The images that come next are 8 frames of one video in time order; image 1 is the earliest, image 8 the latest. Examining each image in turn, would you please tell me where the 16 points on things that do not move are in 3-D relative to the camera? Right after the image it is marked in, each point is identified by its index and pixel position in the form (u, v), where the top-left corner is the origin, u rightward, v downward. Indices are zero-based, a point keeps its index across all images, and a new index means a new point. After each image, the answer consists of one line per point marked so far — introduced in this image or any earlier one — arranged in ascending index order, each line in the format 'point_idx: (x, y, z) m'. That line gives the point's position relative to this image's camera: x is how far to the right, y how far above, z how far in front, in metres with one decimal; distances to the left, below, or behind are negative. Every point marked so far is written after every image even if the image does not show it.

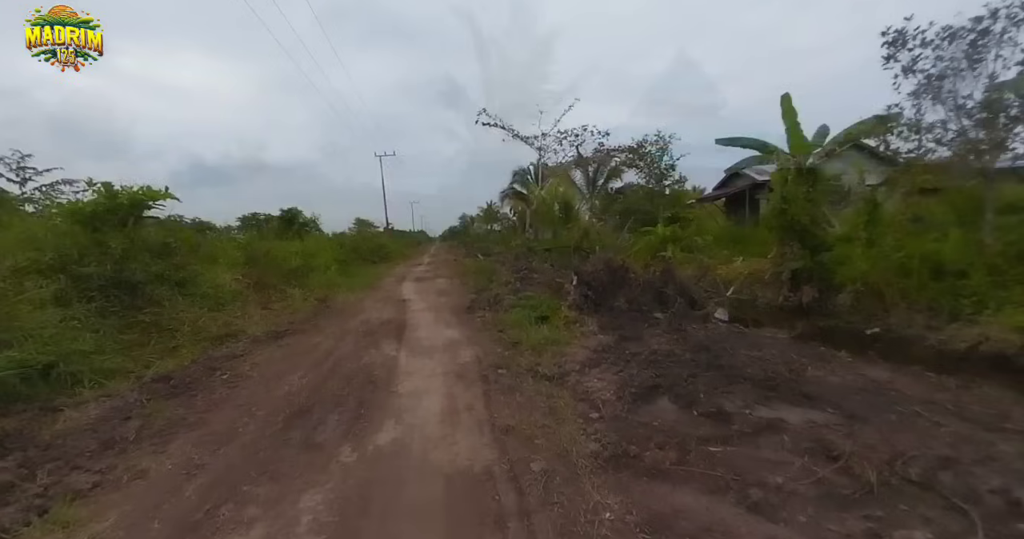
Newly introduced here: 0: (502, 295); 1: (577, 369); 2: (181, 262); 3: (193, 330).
0: (-0.3, -0.8, +10.4) m
1: (+0.7, -1.1, +4.3) m
2: (-8.1, +0.2, +9.2) m
3: (-6.5, -1.2, +7.7) m
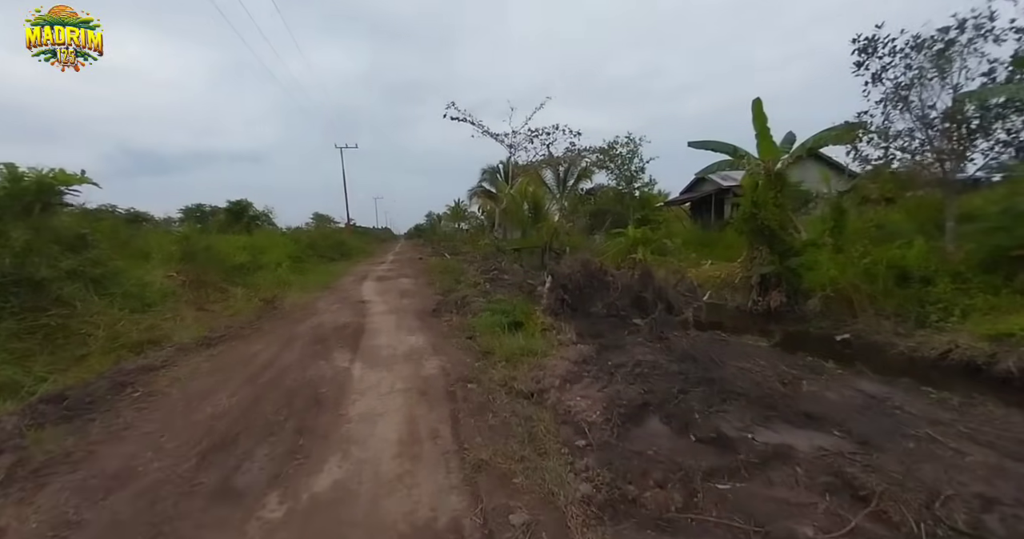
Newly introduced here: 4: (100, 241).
0: (-1.1, -0.8, +9.9) m
1: (+0.5, -1.2, +3.8) m
2: (-8.8, +0.3, +8.0) m
3: (-7.0, -1.2, +6.6) m
4: (-9.3, +0.7, +8.5) m
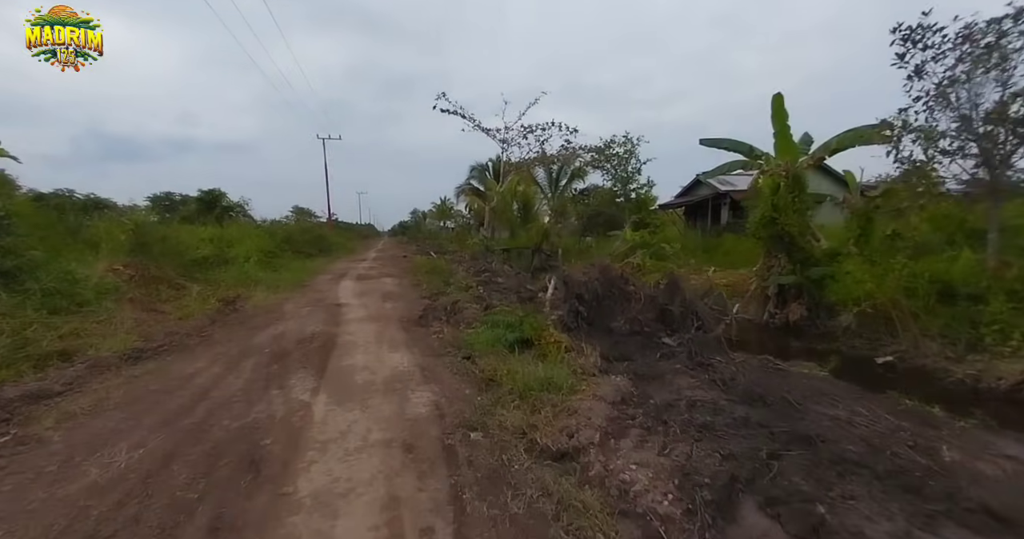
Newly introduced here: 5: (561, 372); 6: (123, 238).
0: (-1.2, -0.8, +8.7) m
1: (+0.6, -1.2, +2.8) m
2: (-8.7, +0.4, +6.6) m
3: (-7.0, -1.1, +5.2) m
4: (-9.3, +0.8, +7.1) m
5: (+0.5, -1.0, +3.8) m
6: (-11.0, +0.9, +10.8) m
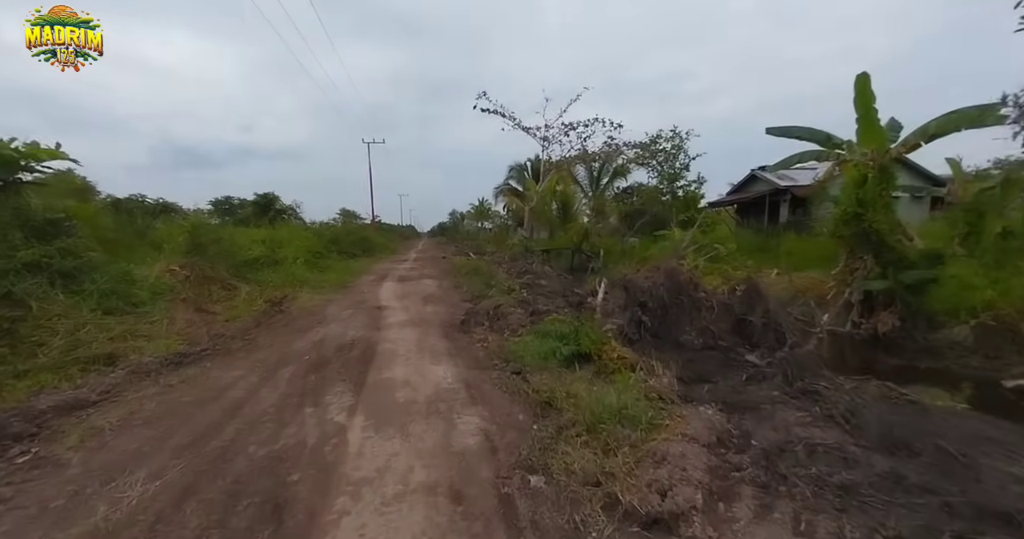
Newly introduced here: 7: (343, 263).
0: (-0.2, -0.9, +8.2) m
1: (+1.0, -1.3, +2.1) m
2: (-7.9, +0.4, +6.8) m
3: (-6.3, -1.1, +5.3) m
4: (-8.4, +0.8, +7.4) m
5: (+1.0, -1.1, +3.1) m
6: (-9.8, +0.9, +11.2) m
7: (-8.2, +0.3, +18.5) m
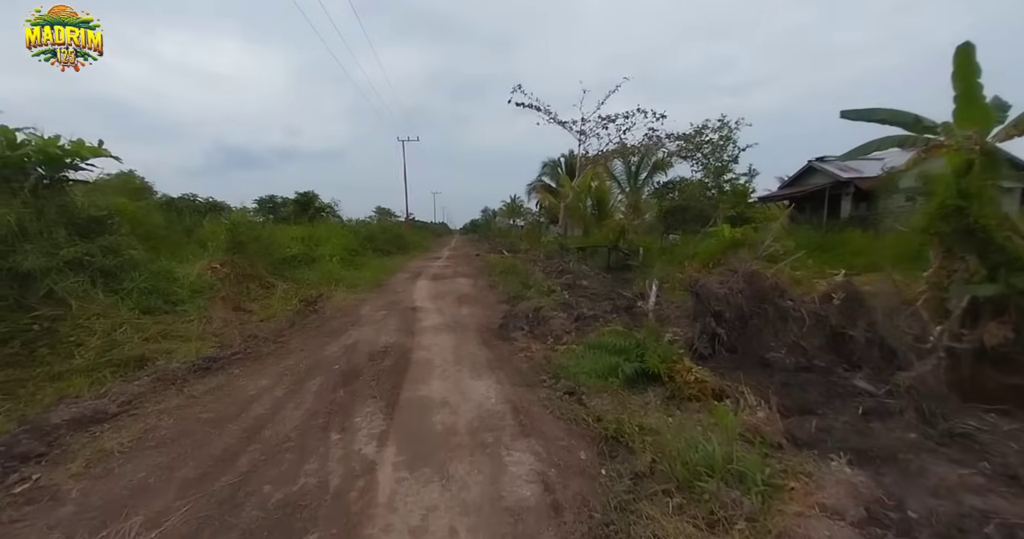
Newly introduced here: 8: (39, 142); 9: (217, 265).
0: (+0.7, -0.9, +7.6) m
1: (+1.4, -1.4, +1.4) m
2: (-7.1, +0.4, +6.8) m
3: (-5.6, -1.1, +5.2) m
4: (-7.6, +0.8, +7.4) m
5: (+1.4, -1.1, +2.4) m
6: (-8.7, +1.0, +11.4) m
7: (-6.5, +0.5, +18.5) m
8: (-7.7, +2.1, +6.1) m
9: (-7.7, +0.1, +9.9) m
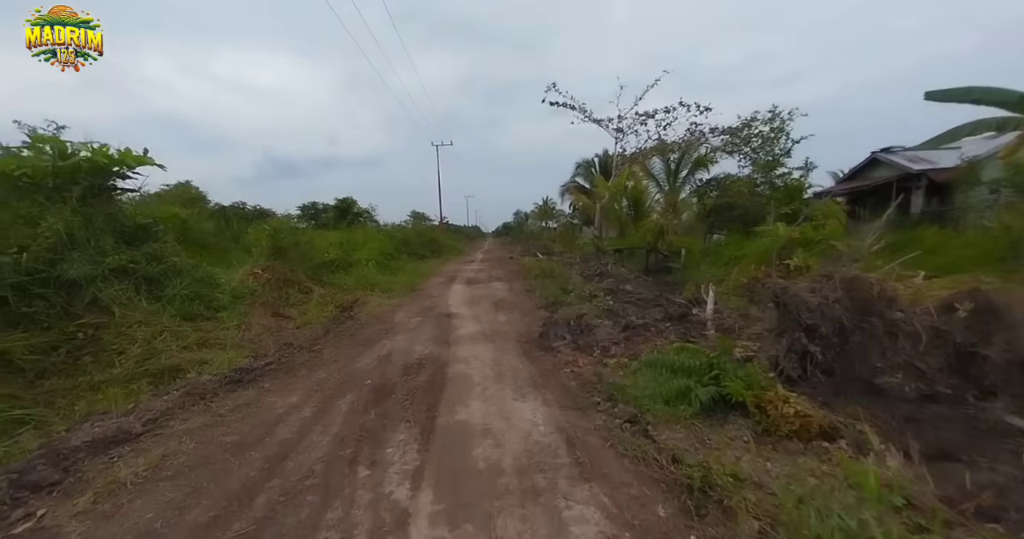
0: (+1.4, -0.9, +7.0) m
1: (+1.6, -1.4, +0.8) m
2: (-6.4, +0.3, +6.9) m
3: (-5.1, -1.2, +5.1) m
4: (-6.8, +0.7, +7.5) m
5: (+1.8, -1.2, +1.8) m
6: (-7.6, +0.8, +11.6) m
7: (-4.8, +0.3, +18.5) m
8: (-7.1, +1.9, +6.2) m
9: (-6.7, 0.0, +10.0) m
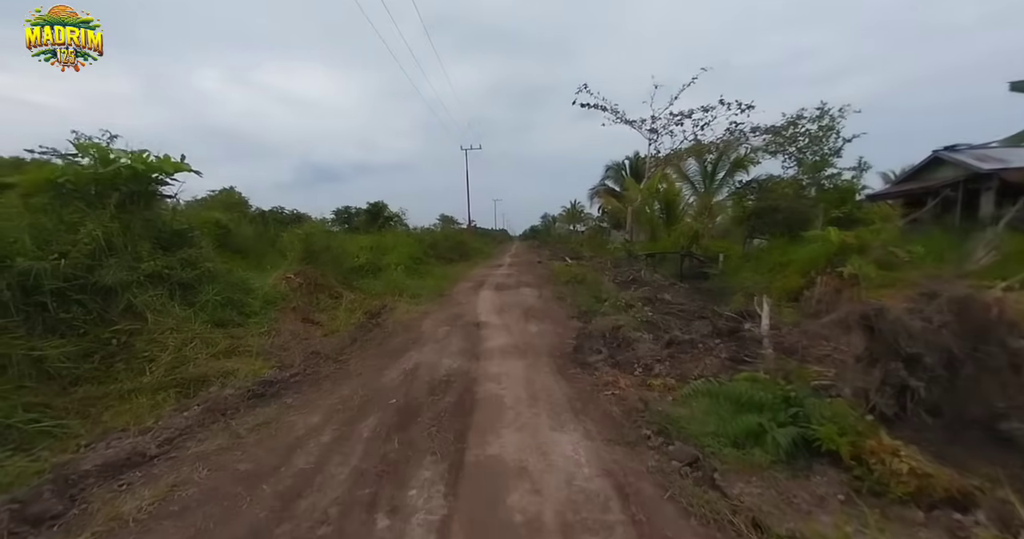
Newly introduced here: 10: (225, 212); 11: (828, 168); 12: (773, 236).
0: (+2.0, -1.1, +6.5) m
1: (+1.7, -1.5, +0.3) m
2: (-5.8, +0.2, +6.9) m
3: (-4.6, -1.3, +5.1) m
4: (-6.2, +0.6, +7.6) m
5: (+1.9, -1.3, +1.3) m
6: (-6.6, +0.7, +11.7) m
7: (-3.4, +0.1, +18.4) m
8: (-6.5, +1.9, +6.4) m
9: (-5.9, -0.2, +10.1) m
10: (-11.2, +2.3, +14.8) m
11: (+16.9, +5.5, +20.2) m
12: (+13.1, +1.7, +18.9) m
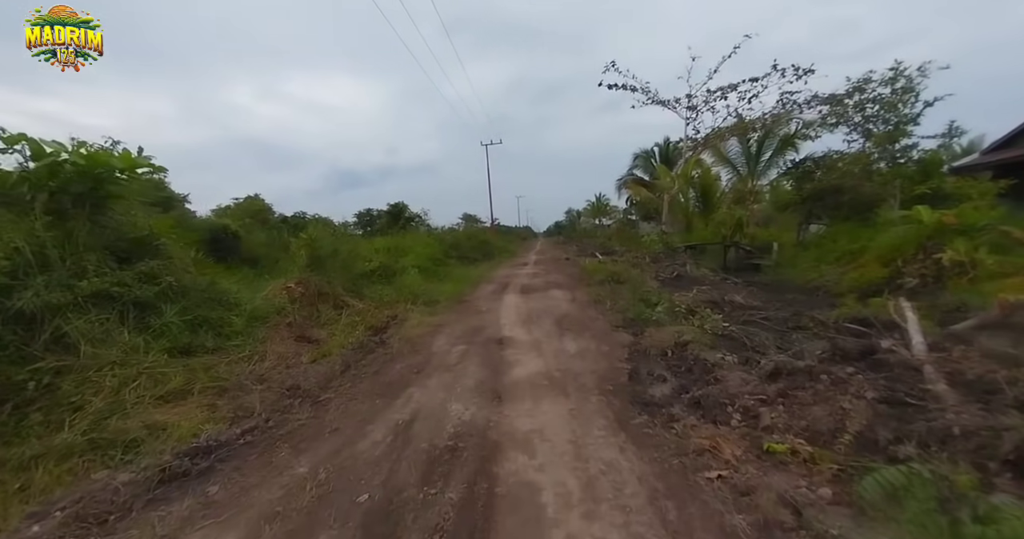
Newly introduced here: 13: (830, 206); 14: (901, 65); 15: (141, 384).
0: (+2.4, -1.1, +4.8) m
1: (+1.8, -1.5, -1.4) m
2: (-5.4, 0.0, +5.7) m
3: (-4.3, -1.5, +3.8) m
4: (-5.7, +0.4, +6.5) m
5: (+2.0, -1.3, -0.4) m
6: (-5.9, +0.4, +10.6) m
7: (-2.2, 0.0, +17.0) m
8: (-6.2, +1.6, +5.2) m
9: (-5.3, -0.4, +8.9) m
10: (-10.3, +1.9, +13.9) m
11: (+17.9, +6.1, +17.4) m
12: (+14.2, +2.2, +16.4) m
13: (+15.1, +3.1, +17.7) m
14: (+16.3, +8.6, +15.8) m
15: (-4.3, -1.3, +4.4) m
